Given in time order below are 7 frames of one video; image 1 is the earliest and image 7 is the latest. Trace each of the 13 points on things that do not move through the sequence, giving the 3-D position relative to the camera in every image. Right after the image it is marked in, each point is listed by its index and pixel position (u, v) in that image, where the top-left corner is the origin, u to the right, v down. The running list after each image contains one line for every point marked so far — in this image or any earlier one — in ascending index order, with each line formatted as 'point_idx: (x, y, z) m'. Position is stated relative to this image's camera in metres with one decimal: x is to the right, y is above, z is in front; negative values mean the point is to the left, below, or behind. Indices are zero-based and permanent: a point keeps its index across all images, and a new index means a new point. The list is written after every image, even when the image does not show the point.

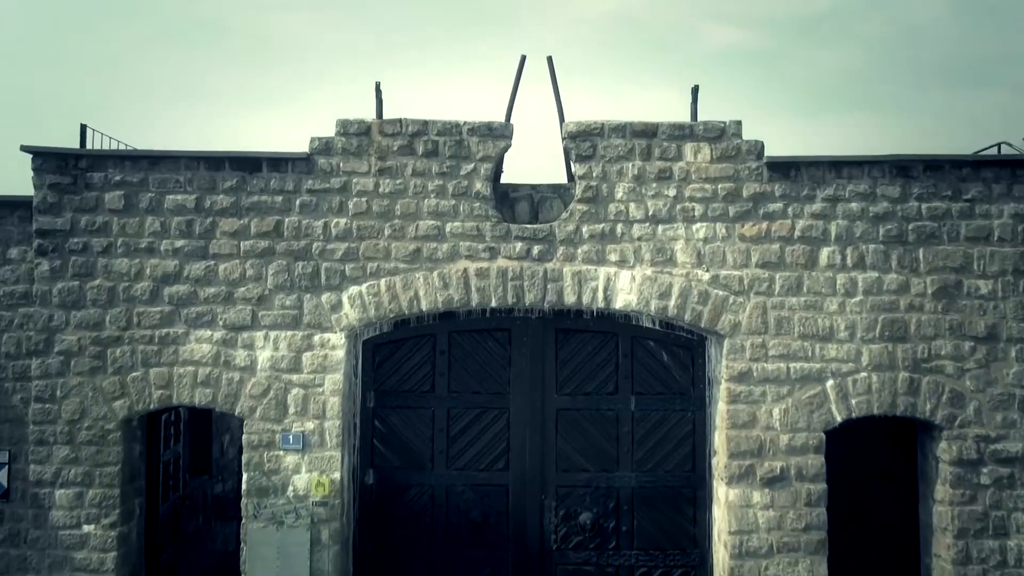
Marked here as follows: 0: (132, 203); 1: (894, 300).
0: (-2.8, +0.6, +5.7) m
1: (+2.8, -0.1, +5.7) m
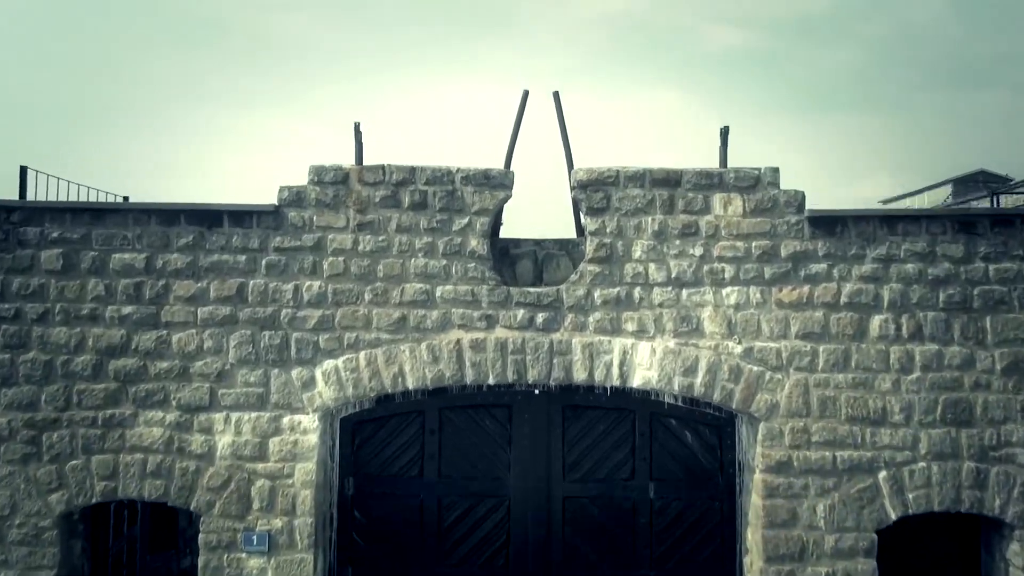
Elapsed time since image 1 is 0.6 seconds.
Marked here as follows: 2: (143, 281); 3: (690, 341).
0: (-2.8, +0.2, +4.9) m
1: (+2.8, -0.6, +4.9) m
2: (-2.4, 0.0, +4.9) m
3: (+1.1, -0.3, +4.8) m
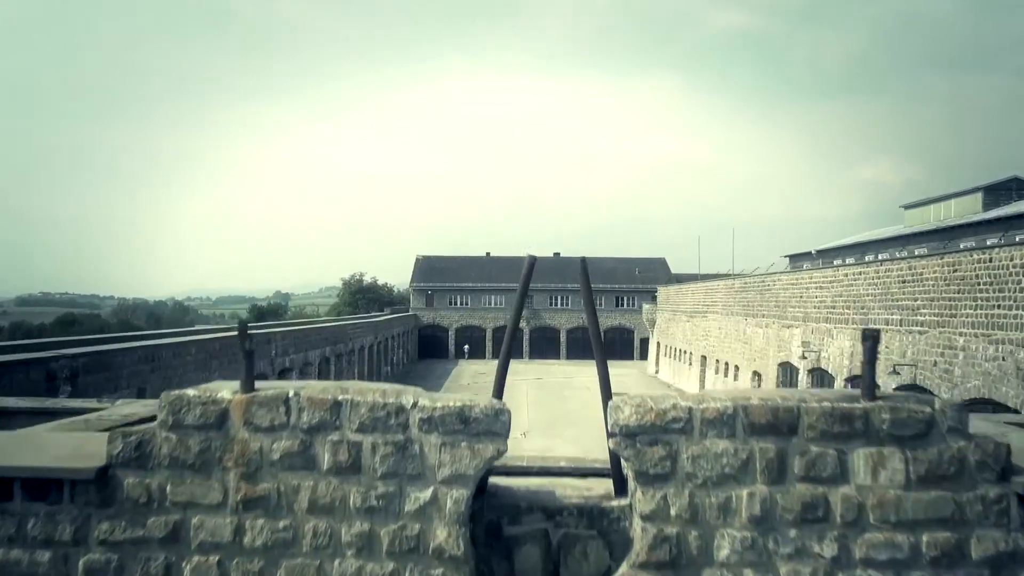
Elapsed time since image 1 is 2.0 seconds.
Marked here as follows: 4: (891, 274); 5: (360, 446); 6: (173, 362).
0: (-2.8, -1.0, +2.9) m
1: (+2.8, -1.8, +2.8) m
2: (-2.4, -1.1, +2.9) m
3: (+1.1, -1.5, +2.7) m
4: (+9.5, +0.3, +19.3) m
5: (-0.6, -0.6, +2.8) m
6: (-6.8, -1.5, +15.2) m
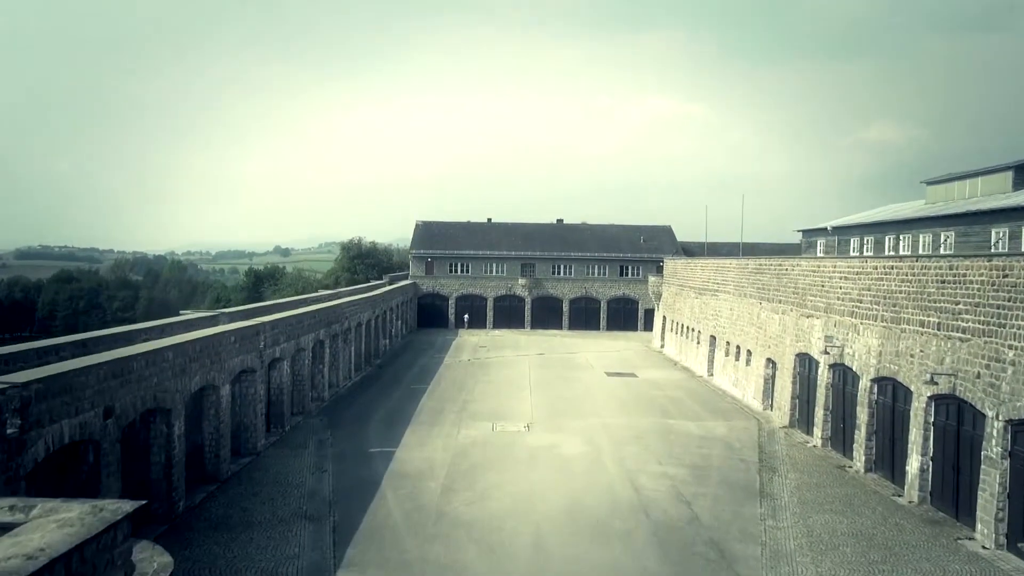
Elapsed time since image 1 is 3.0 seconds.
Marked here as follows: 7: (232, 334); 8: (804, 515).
0: (-2.7, -1.8, +1.6) m
1: (+2.9, -2.6, +1.4) m
2: (-2.3, -1.9, +1.5) m
3: (+1.2, -2.3, +1.4) m
4: (+9.7, +0.4, +17.8) m
5: (-0.4, -1.4, +1.4) m
6: (-6.7, -1.5, +13.9) m
7: (-6.8, -1.1, +18.5) m
8: (+6.4, -5.0, +16.7) m
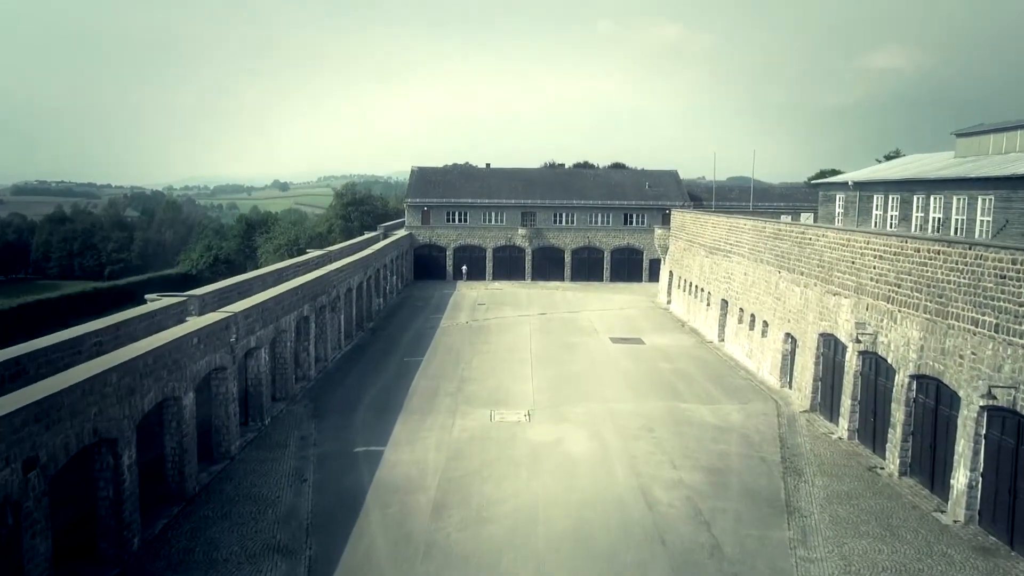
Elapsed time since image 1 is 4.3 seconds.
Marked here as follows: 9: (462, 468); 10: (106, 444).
0: (-2.8, -3.1, -0.4) m
1: (+2.9, -3.9, -0.5) m
2: (-2.3, -3.2, -0.4) m
3: (+1.2, -3.6, -0.5) m
4: (+9.6, +0.5, +15.6) m
5: (-0.5, -2.7, -0.6) m
6: (-6.7, -1.8, +11.8) m
7: (-6.8, -1.0, +16.4) m
8: (+6.4, -4.9, +14.9) m
9: (-1.2, -4.3, +18.3) m
10: (-6.8, -2.6, +12.8) m
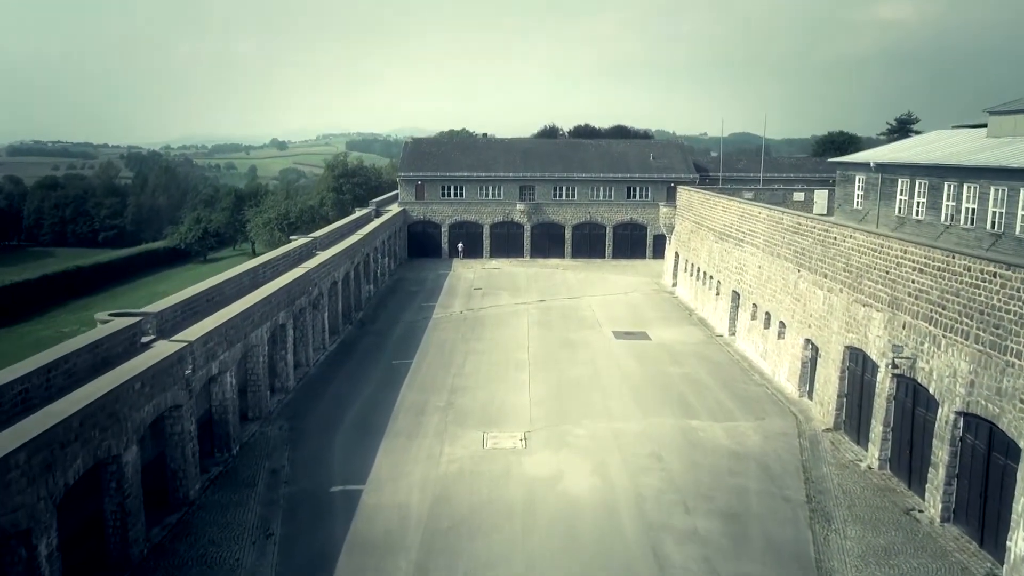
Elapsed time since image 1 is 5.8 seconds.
0: (-2.9, -4.7, -2.5) m
1: (+2.7, -5.4, -2.5) m
2: (-2.4, -4.8, -2.5) m
3: (+1.0, -5.2, -2.6) m
4: (+9.4, -0.1, +13.3) m
5: (-0.6, -4.2, -2.6) m
6: (-6.8, -2.7, +9.7) m
7: (-7.0, -1.7, +14.3) m
8: (+6.2, -5.6, +12.9) m
9: (-1.3, -4.8, +16.3) m
10: (-7.0, -3.5, +10.7) m
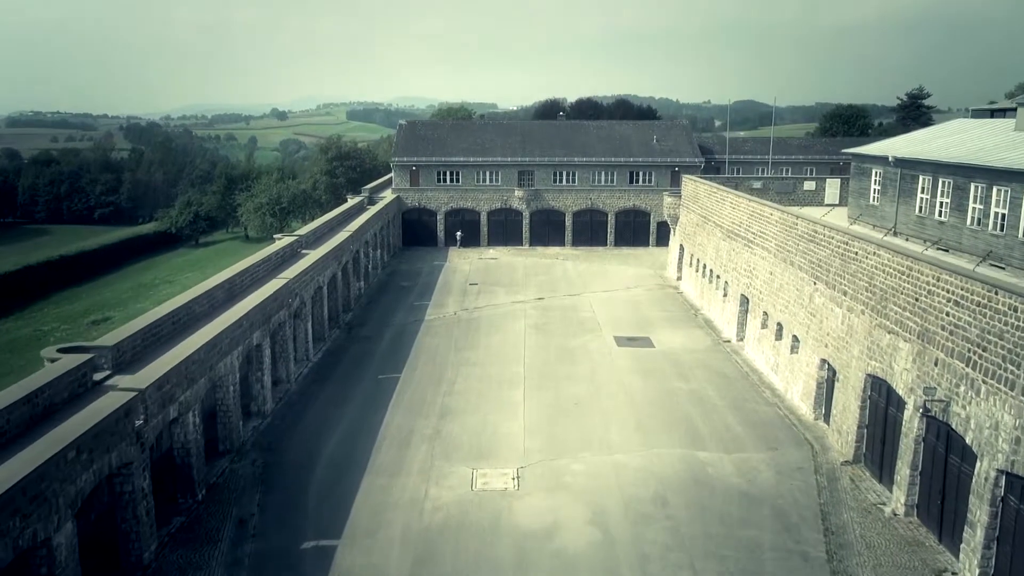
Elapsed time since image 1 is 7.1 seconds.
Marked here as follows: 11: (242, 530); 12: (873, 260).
0: (-3.2, -6.2, -4.0) m
1: (+2.5, -6.9, -4.1) m
2: (-2.7, -6.3, -4.1) m
3: (+0.7, -6.7, -4.1) m
4: (+9.2, -1.0, +11.5) m
5: (-0.9, -5.8, -4.2) m
6: (-7.1, -3.8, +8.0) m
7: (-7.2, -2.6, +12.6) m
8: (+6.0, -6.5, +11.3) m
9: (-1.6, -5.6, +14.7) m
10: (-7.2, -4.5, +9.1) m
11: (-5.8, -5.2, +16.6) m
12: (+9.3, +0.7, +19.6) m
